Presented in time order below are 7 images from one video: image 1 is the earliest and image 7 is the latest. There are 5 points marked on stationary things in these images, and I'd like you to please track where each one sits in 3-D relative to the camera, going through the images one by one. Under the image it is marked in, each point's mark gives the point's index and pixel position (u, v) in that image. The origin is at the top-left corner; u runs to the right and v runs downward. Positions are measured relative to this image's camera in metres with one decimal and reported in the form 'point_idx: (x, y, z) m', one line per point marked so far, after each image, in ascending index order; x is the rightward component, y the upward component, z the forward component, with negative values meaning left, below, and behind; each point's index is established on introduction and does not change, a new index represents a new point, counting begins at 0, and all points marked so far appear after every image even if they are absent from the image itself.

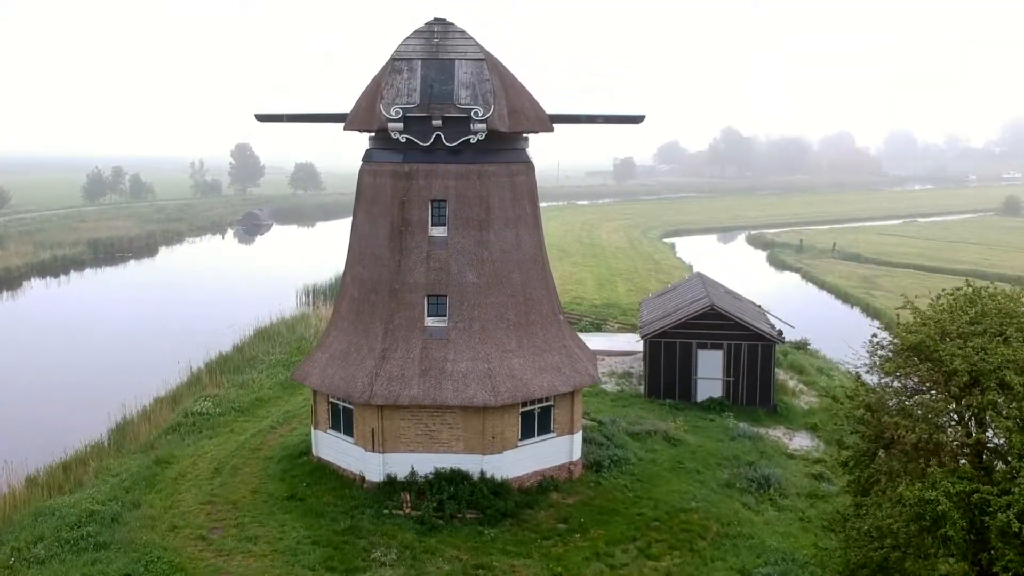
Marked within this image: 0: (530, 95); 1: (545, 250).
0: (+0.3, +3.0, +11.8) m
1: (+0.5, +0.6, +12.0) m
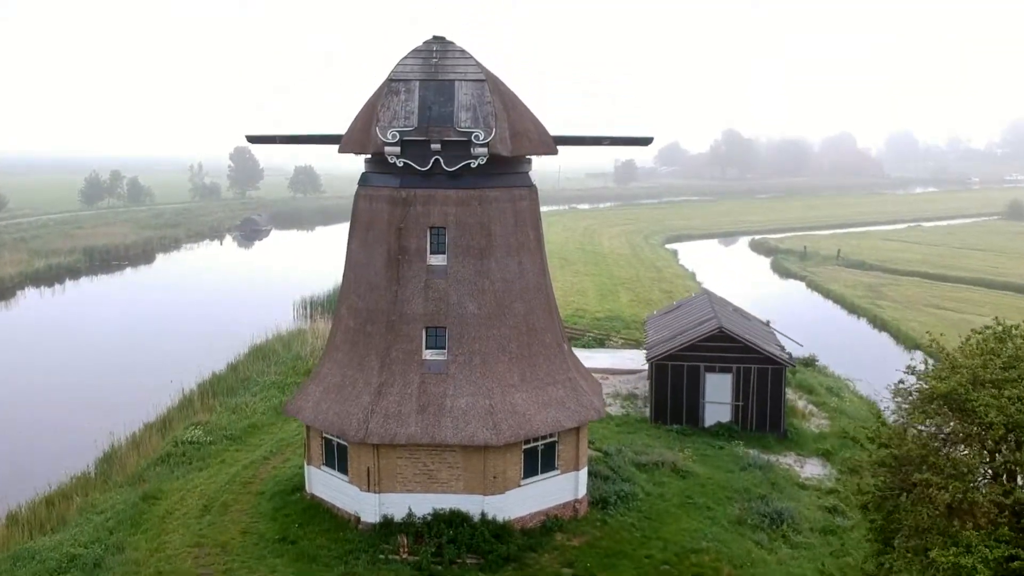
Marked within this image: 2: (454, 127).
0: (+0.3, +2.6, +11.3) m
1: (+0.5, +0.2, +11.5) m
2: (-0.8, +2.2, +10.5) m
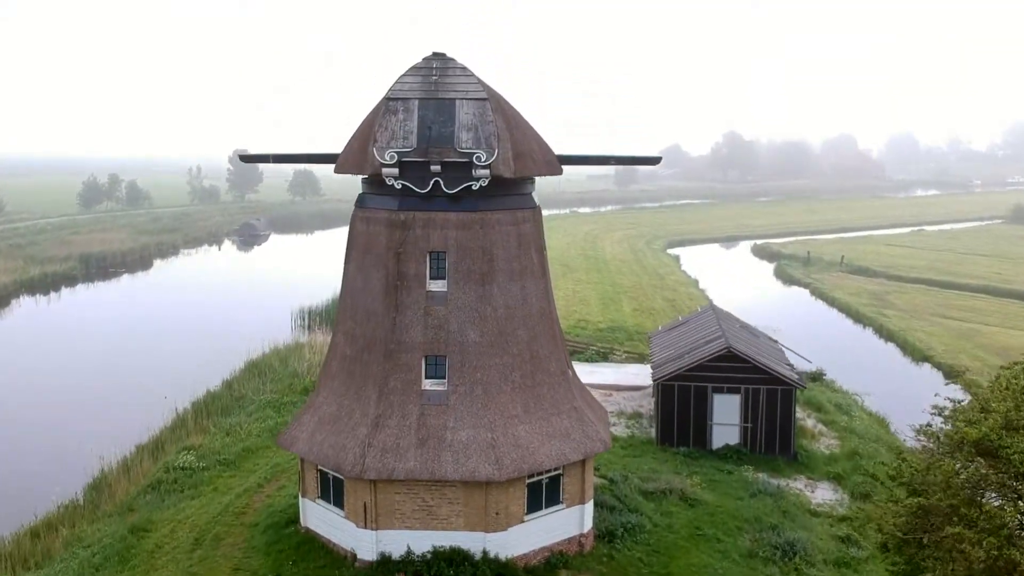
0: (+0.3, +2.2, +10.8) m
1: (+0.6, -0.2, +11.0) m
2: (-0.8, +1.8, +10.0) m
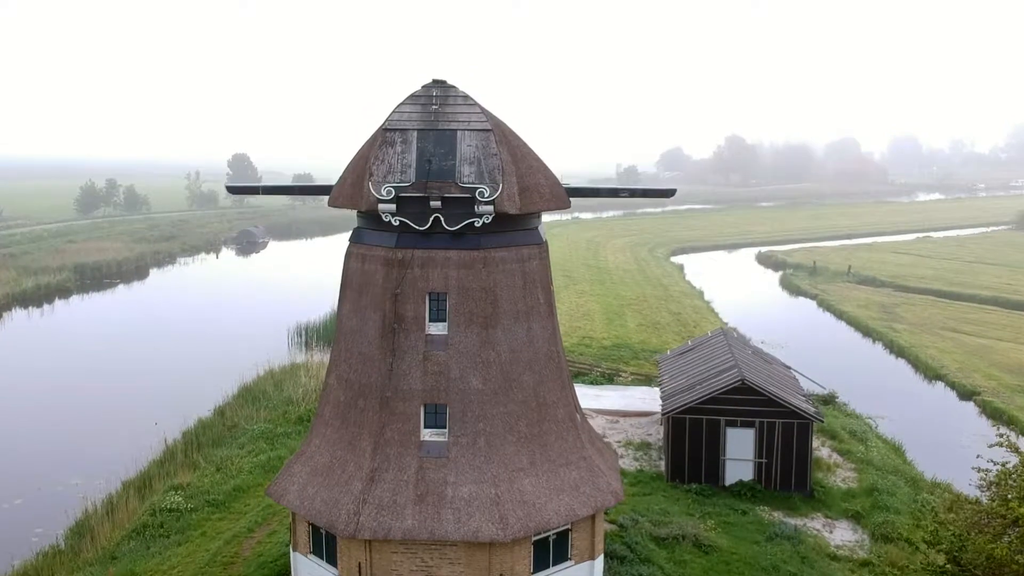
0: (+0.4, +1.6, +10.2) m
1: (+0.7, -0.8, +10.4) m
2: (-0.7, +1.3, +9.4) m
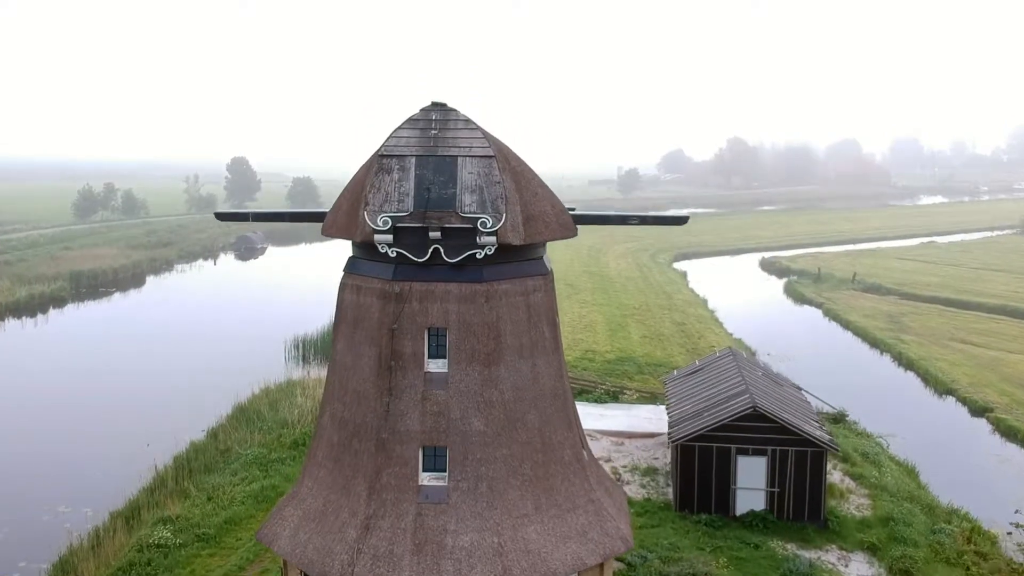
0: (+0.5, +1.2, +9.6) m
1: (+0.7, -1.2, +9.8) m
2: (-0.6, +0.9, +8.8) m
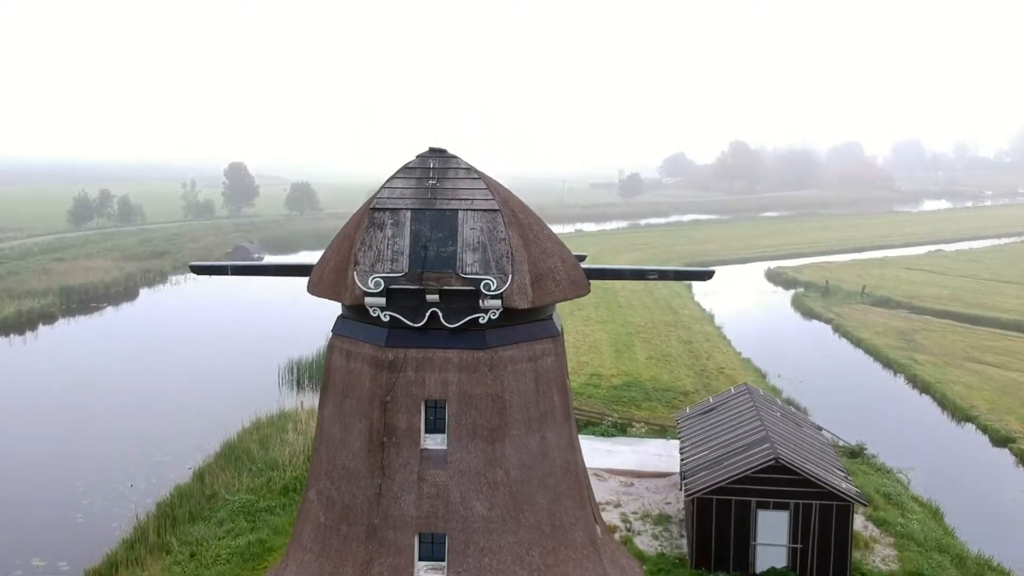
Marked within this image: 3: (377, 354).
0: (+0.5, +0.5, +8.7) m
1: (+0.8, -1.9, +8.9) m
2: (-0.6, +0.2, +7.9) m
3: (-1.5, -0.7, +8.2) m
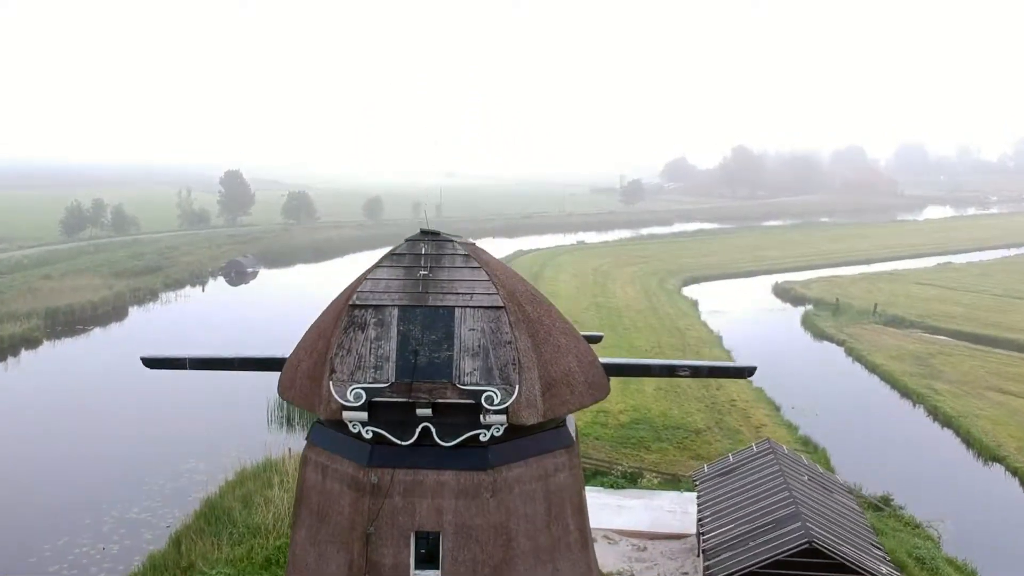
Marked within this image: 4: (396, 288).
0: (+0.6, -0.5, +7.4) m
1: (+0.8, -2.9, +7.6) m
2: (-0.5, -0.8, +6.6) m
3: (-1.4, -1.7, +6.9) m
4: (-1.0, 0.0, +6.9) m
